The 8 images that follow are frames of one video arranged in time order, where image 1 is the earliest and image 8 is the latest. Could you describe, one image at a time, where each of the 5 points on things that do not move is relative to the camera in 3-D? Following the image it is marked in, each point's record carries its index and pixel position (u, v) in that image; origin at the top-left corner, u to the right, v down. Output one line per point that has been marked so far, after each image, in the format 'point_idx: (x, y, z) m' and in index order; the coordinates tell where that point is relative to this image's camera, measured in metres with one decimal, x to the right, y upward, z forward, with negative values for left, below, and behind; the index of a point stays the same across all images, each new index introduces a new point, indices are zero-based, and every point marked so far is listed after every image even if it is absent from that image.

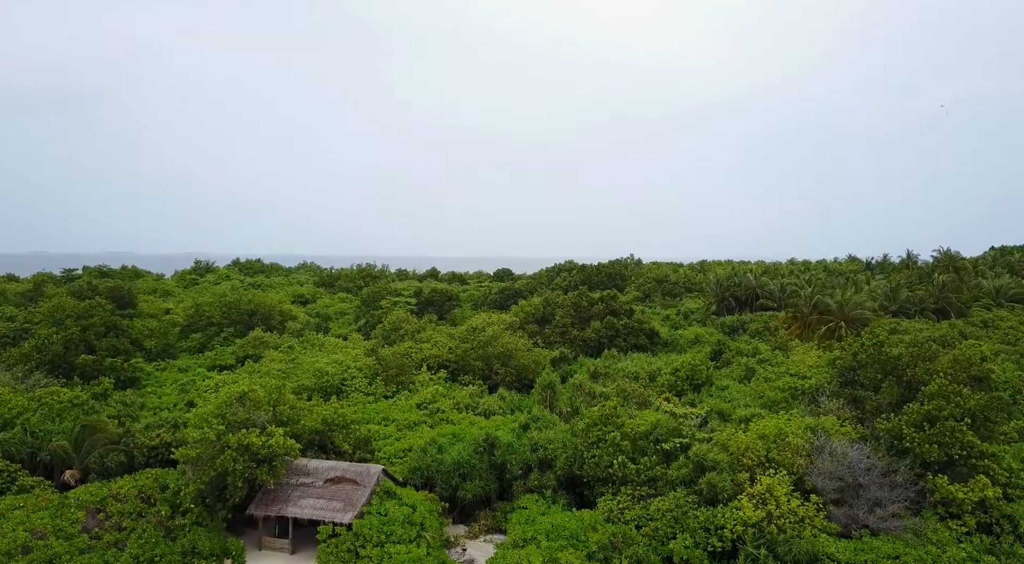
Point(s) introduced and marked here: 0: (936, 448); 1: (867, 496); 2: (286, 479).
0: (+11.2, -4.4, +16.4) m
1: (+9.2, -5.6, +16.2) m
2: (-7.0, -6.1, +19.2) m
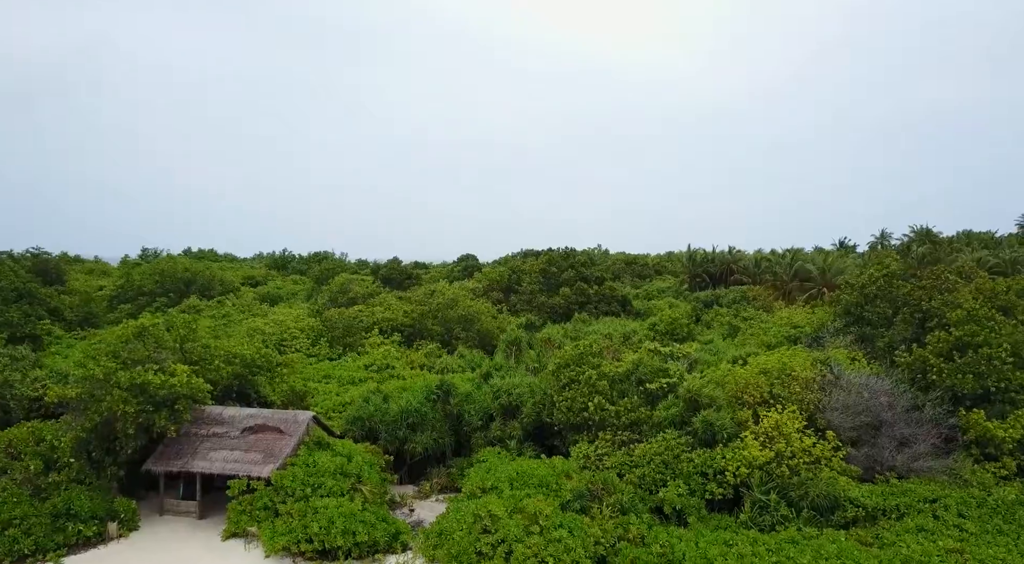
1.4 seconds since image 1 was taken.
0: (+10.2, -2.2, +13.9) m
1: (+8.3, -3.3, +13.7) m
2: (-8.0, -3.7, +15.8) m
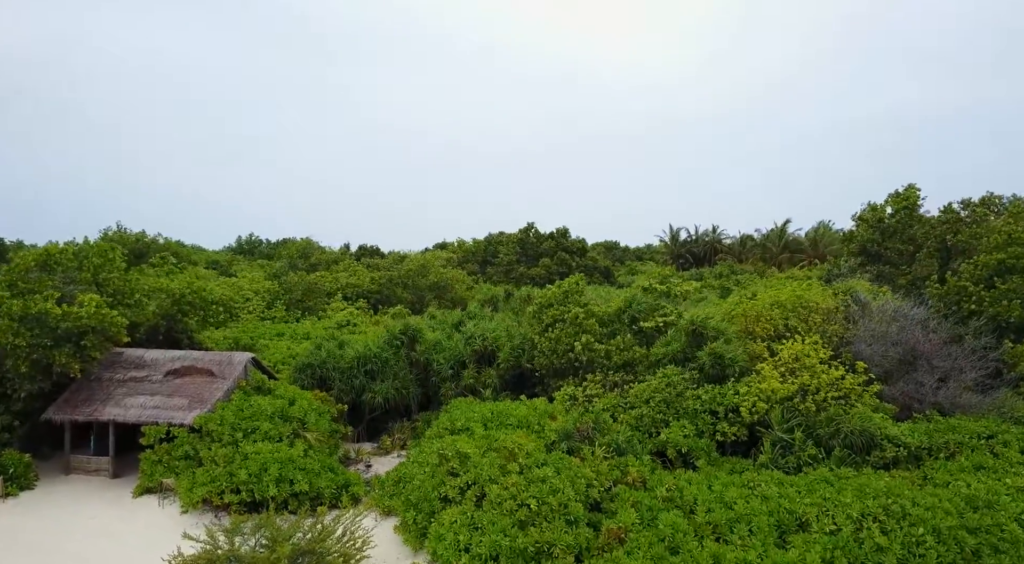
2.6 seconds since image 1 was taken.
0: (+9.8, -0.4, +12.1) m
1: (+7.8, -1.6, +11.7) m
2: (-8.6, -1.9, +13.2) m
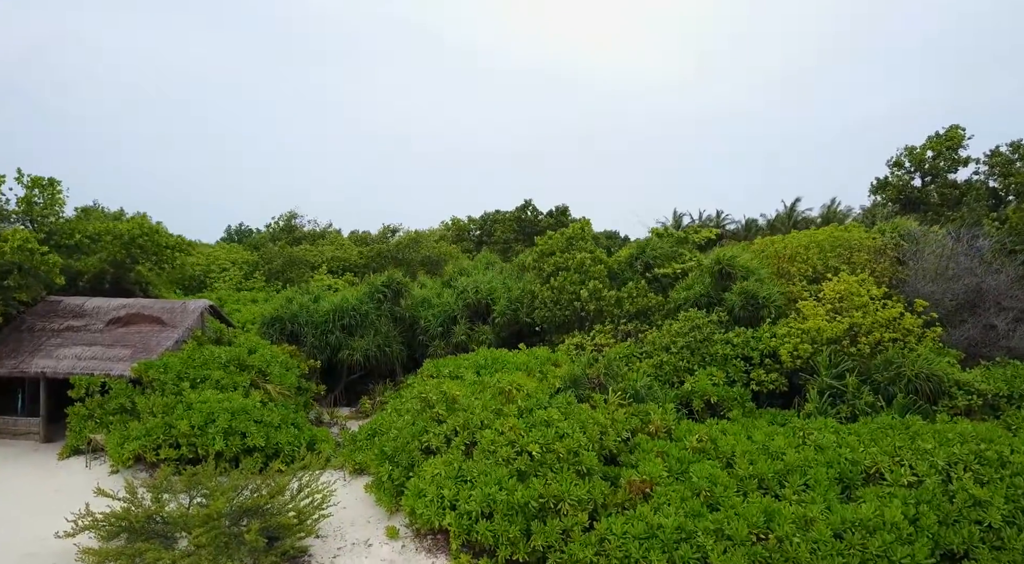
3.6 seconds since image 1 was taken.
0: (+9.7, +0.7, +10.4) m
1: (+7.8, -0.4, +10.1) m
2: (-8.6, -0.7, +11.4) m
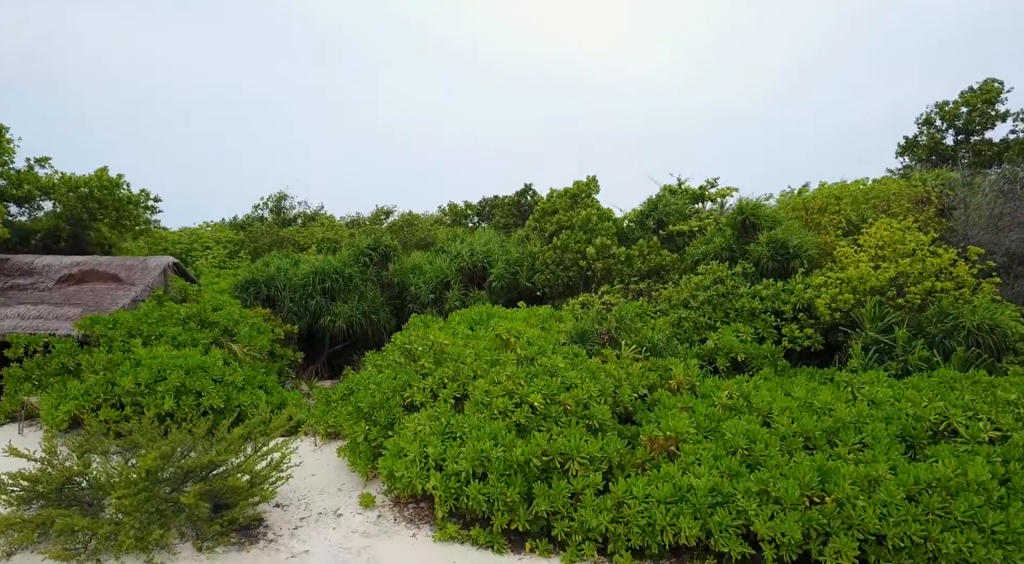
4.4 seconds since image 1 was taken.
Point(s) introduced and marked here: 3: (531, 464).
0: (+9.7, +1.5, +9.3) m
1: (+7.8, +0.3, +8.9) m
2: (-8.7, +0.1, +10.3) m
3: (+0.2, -1.6, +5.5) m
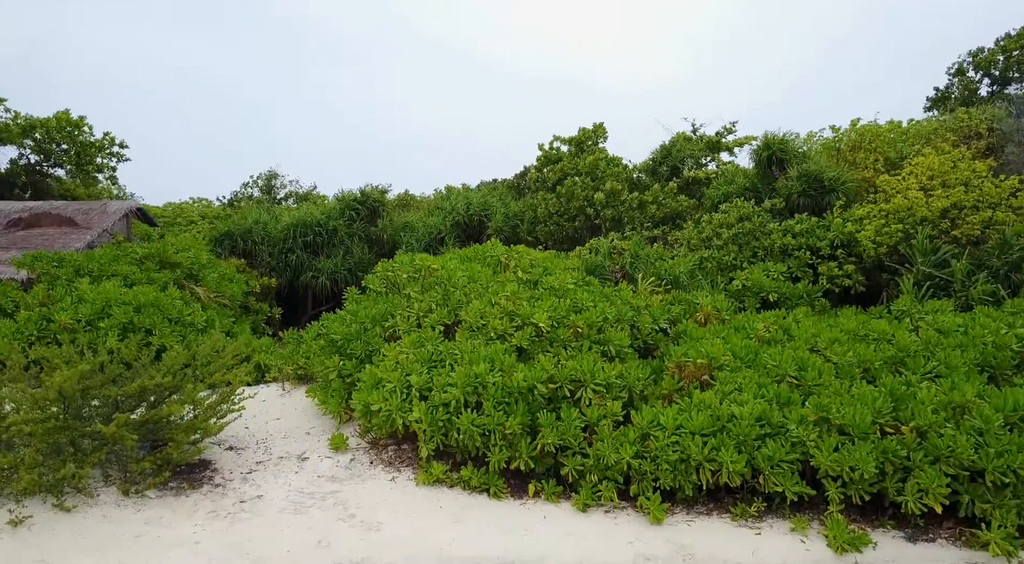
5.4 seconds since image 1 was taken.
0: (+9.7, +2.2, +8.3) m
1: (+7.8, +1.1, +7.9) m
2: (-8.7, +0.9, +9.3) m
3: (+0.2, -0.8, +4.5) m
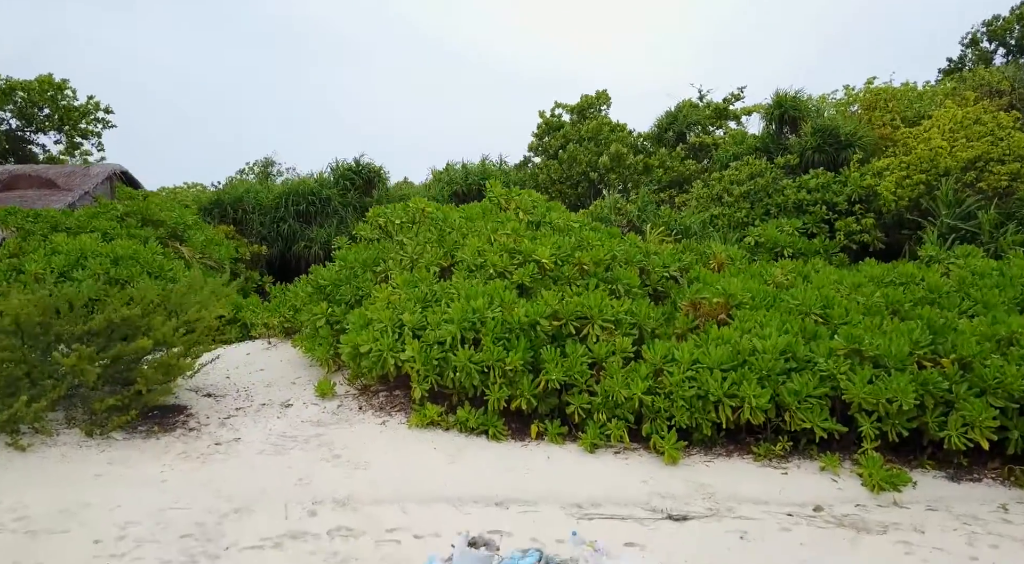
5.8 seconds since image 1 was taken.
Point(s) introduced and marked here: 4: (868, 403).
0: (+9.7, +2.7, +7.9) m
1: (+7.8, +1.6, +7.6) m
2: (-8.7, +1.4, +8.9) m
3: (+0.2, -0.3, +4.1) m
4: (+2.0, -0.7, +3.5) m
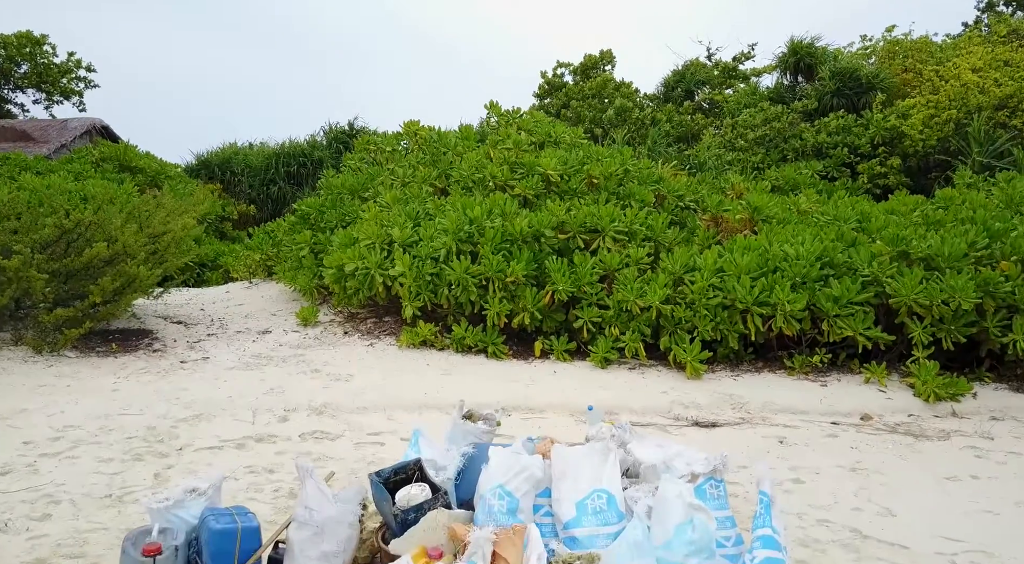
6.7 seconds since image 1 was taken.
0: (+9.7, +3.3, +7.5) m
1: (+7.8, +2.2, +7.1) m
2: (-8.7, +1.9, +8.5) m
3: (+0.2, +0.3, +3.7) m
4: (+2.0, -0.1, +3.1) m
